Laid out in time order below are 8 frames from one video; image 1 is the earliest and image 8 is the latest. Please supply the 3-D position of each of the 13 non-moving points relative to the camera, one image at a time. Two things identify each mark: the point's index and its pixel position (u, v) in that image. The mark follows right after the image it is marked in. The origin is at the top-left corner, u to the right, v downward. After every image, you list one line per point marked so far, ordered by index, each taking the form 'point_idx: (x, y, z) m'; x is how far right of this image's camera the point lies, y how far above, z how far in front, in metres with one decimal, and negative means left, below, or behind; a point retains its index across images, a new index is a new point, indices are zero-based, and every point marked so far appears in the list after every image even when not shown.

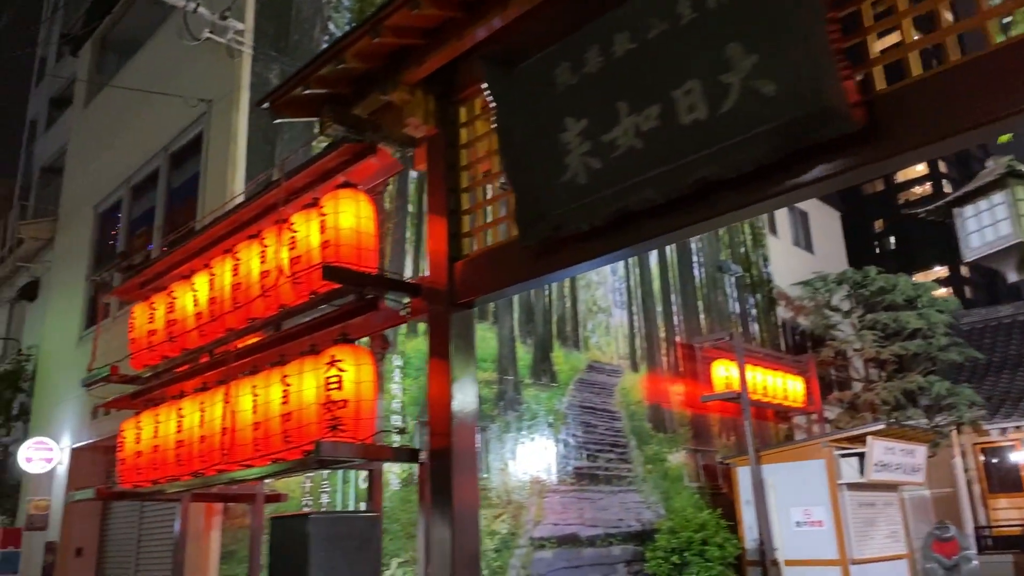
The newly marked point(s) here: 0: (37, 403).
0: (-7.6, -1.8, +13.1) m
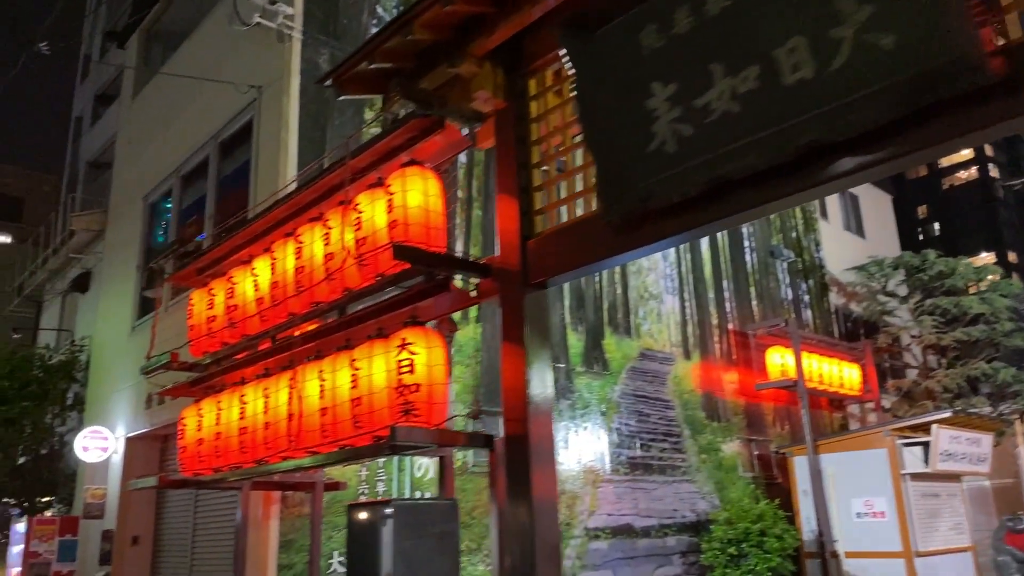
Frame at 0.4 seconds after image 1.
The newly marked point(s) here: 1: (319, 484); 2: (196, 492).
0: (-6.8, -1.7, +13.2) m
1: (-1.8, -1.8, +7.5) m
2: (-4.2, -2.6, +10.9) m
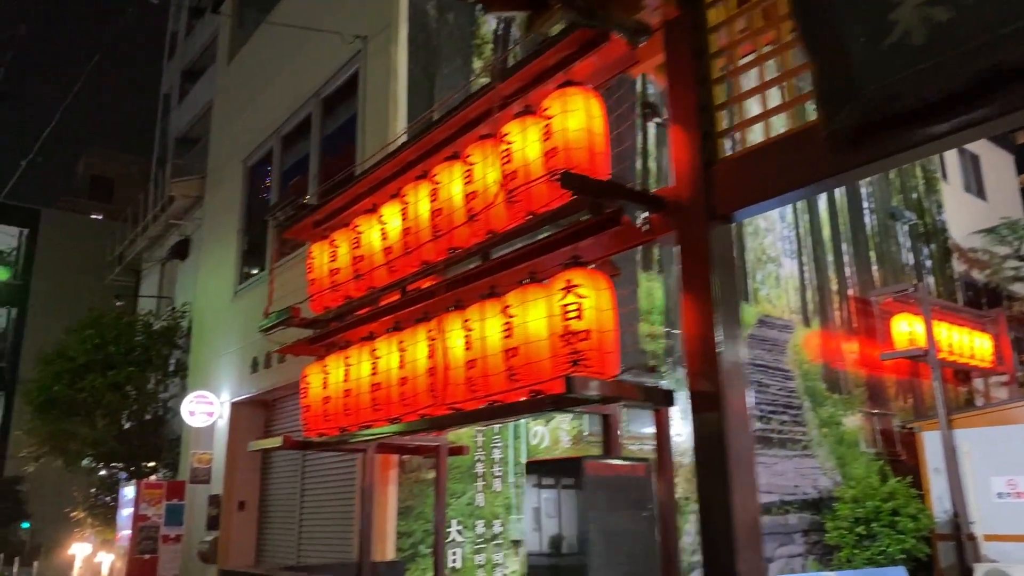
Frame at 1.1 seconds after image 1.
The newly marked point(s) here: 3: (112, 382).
0: (-5.1, -1.1, +13.2) m
1: (-0.6, -1.4, +7.0) m
2: (-2.7, -2.1, +10.7) m
3: (-6.5, -1.5, +13.2) m
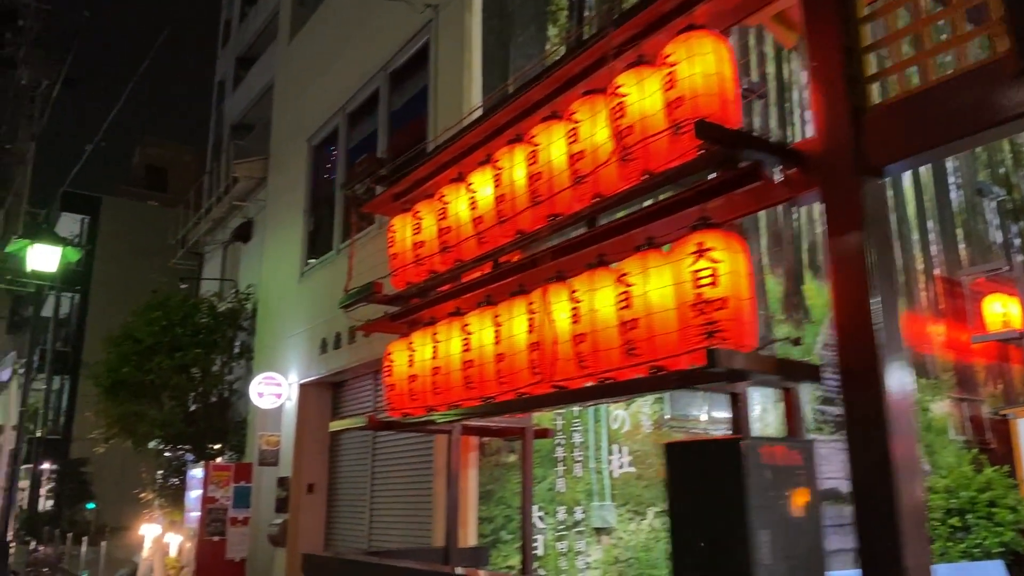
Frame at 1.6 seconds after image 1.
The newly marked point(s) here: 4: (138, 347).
0: (-4.0, -0.8, +13.1) m
1: (+0.2, -1.2, +6.7) m
2: (-1.8, -1.9, +10.5) m
3: (-5.4, -1.2, +13.2) m
4: (-6.1, -1.0, +13.4) m
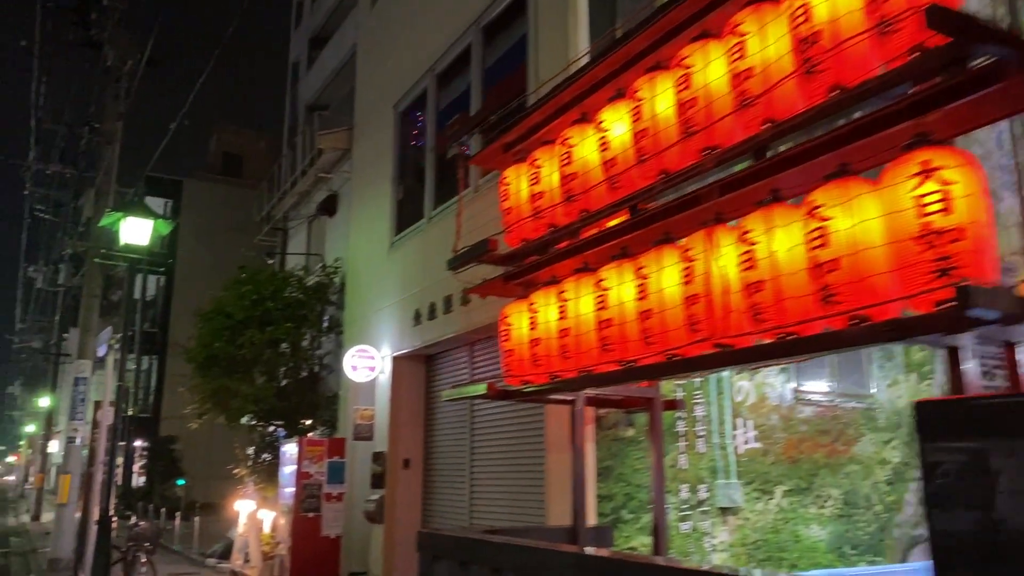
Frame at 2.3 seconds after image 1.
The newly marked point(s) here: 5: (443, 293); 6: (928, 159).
0: (-2.5, -0.4, +12.8) m
1: (+1.1, -0.8, +6.1) m
2: (-0.5, -1.5, +10.0) m
3: (-3.9, -0.8, +13.0) m
4: (-4.6, -0.6, +13.3) m
5: (-0.9, -0.1, +9.9) m
6: (+1.6, +0.5, +3.2) m
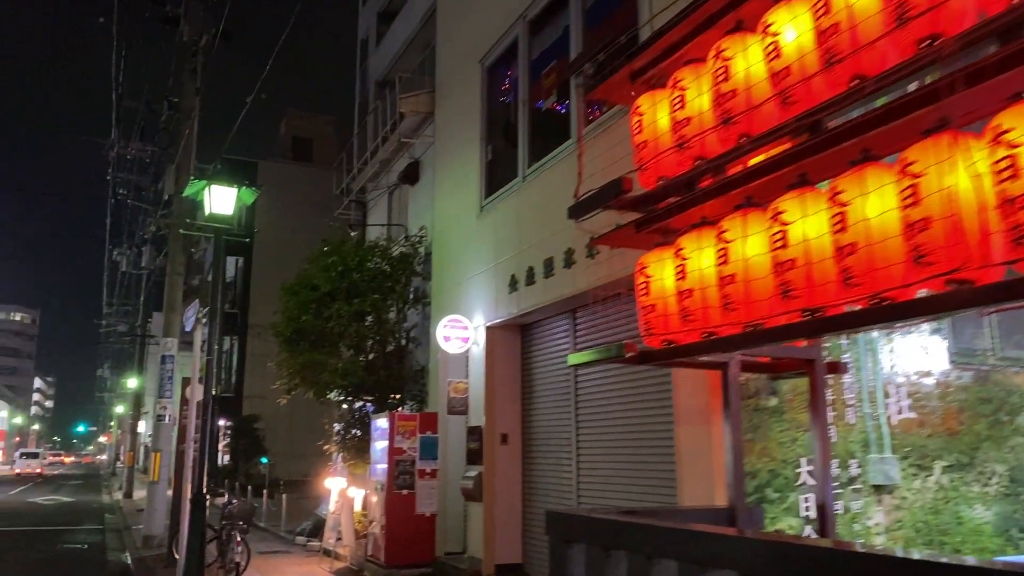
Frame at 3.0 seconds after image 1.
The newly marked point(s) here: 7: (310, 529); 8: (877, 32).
0: (-1.1, +0.1, +12.2) m
1: (+2.0, -0.5, +5.2) m
2: (+0.7, -1.0, +9.3) m
3: (-2.4, -0.4, +12.5) m
4: (-3.1, -0.1, +12.9) m
5: (+0.3, +0.4, +9.2) m
6: (+2.2, +0.8, +2.3) m
7: (-3.8, -4.5, +15.3) m
8: (+1.6, +1.1, +3.7) m
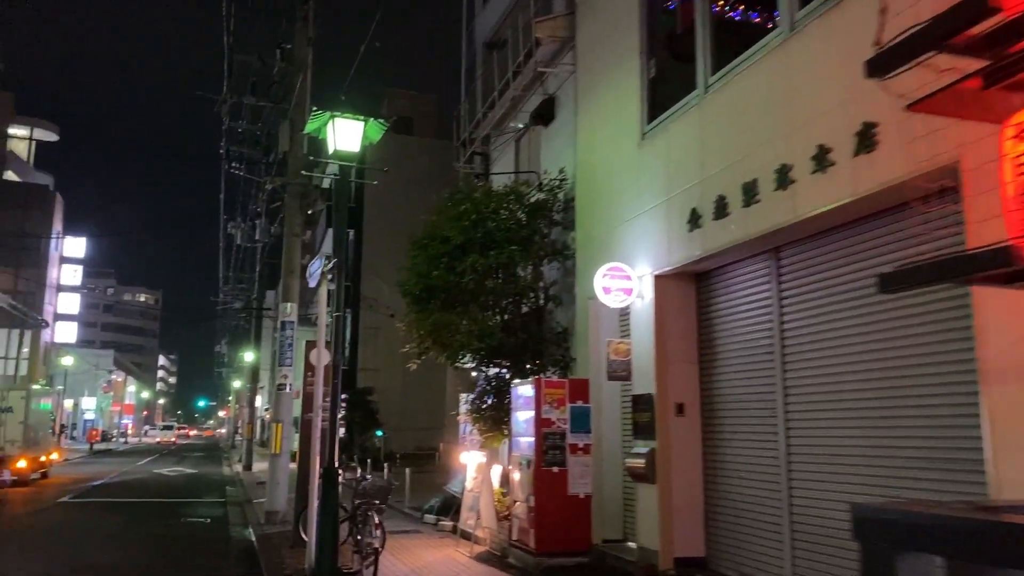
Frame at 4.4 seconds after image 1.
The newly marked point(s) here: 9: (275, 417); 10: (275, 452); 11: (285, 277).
0: (+1.0, +0.7, +10.5) m
1: (+3.2, +0.1, +3.3) m
2: (+2.5, -0.4, +7.5) m
3: (-0.3, +0.3, +11.1) m
4: (-0.9, +0.6, +11.5) m
5: (+2.0, +1.0, +7.4) m
6: (+3.1, +1.2, +0.3) m
7: (-1.2, -3.8, +14.1) m
8: (+2.6, +1.6, +1.7) m
9: (-4.5, -2.4, +15.4) m
10: (-4.4, -3.0, +15.2) m
11: (-4.4, +0.2, +15.8) m
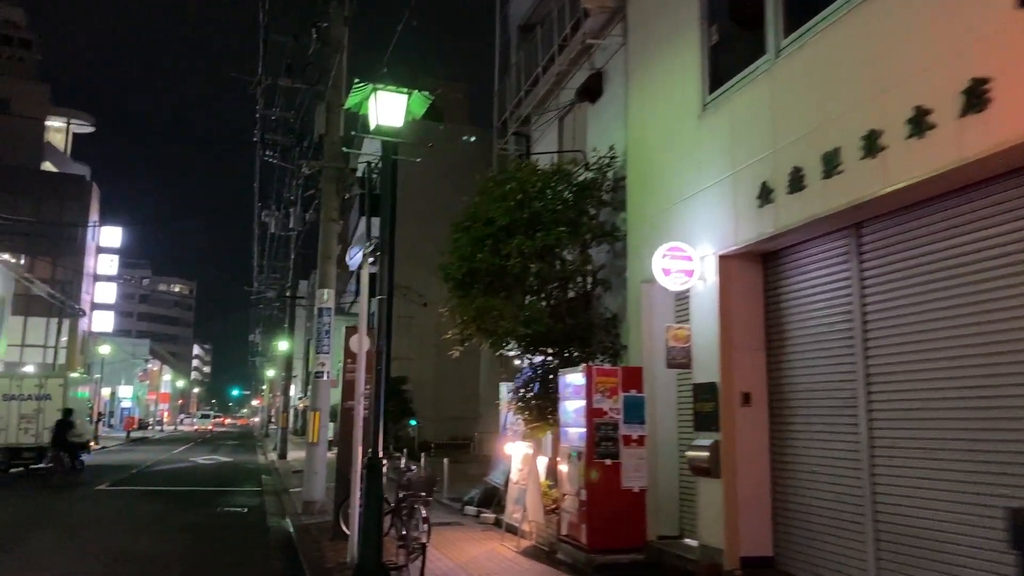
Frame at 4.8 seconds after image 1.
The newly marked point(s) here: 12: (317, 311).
0: (+1.6, +1.0, +10.0) m
1: (+3.6, +0.2, +2.7) m
2: (+3.0, -0.2, +6.9) m
3: (+0.3, +0.5, +10.5) m
4: (-0.3, +0.8, +11.0) m
5: (+2.5, +1.1, +6.8) m
6: (+3.3, +1.3, -0.4) m
7: (-0.5, -3.5, +13.6) m
8: (+2.9, +1.7, +1.1) m
9: (-3.7, -2.2, +15.0) m
10: (-3.6, -2.8, +14.9) m
11: (-3.6, +0.5, +15.4) m
12: (-3.6, -0.5, +15.1) m
